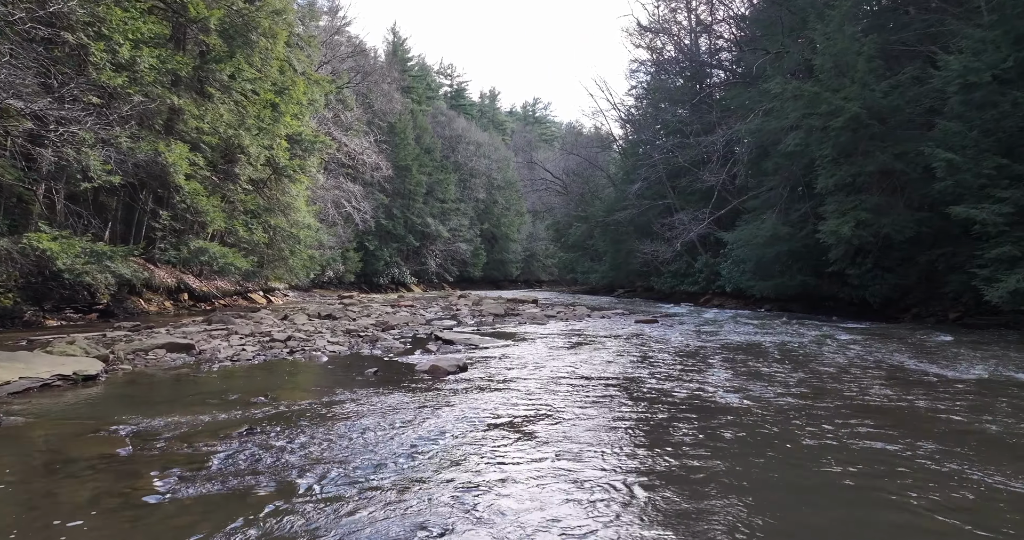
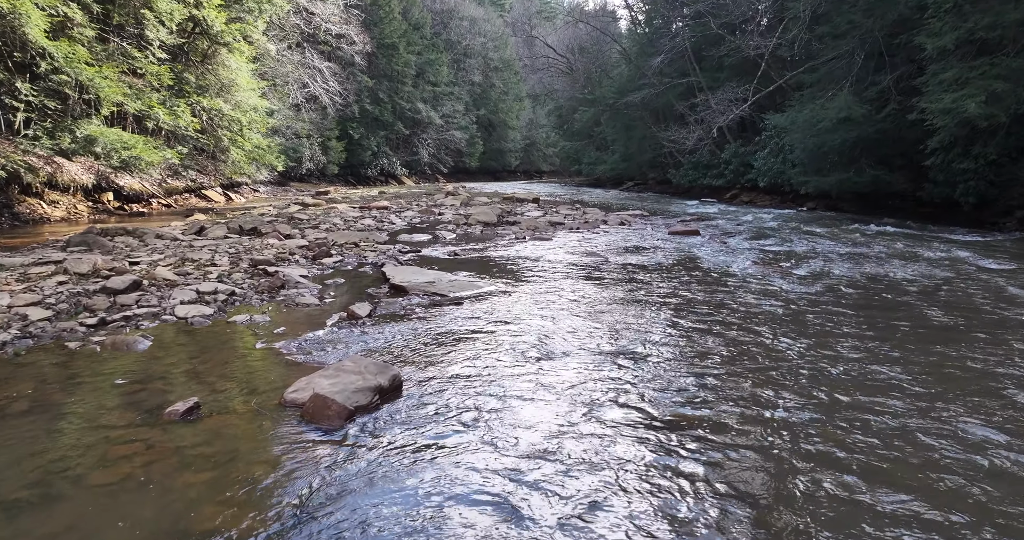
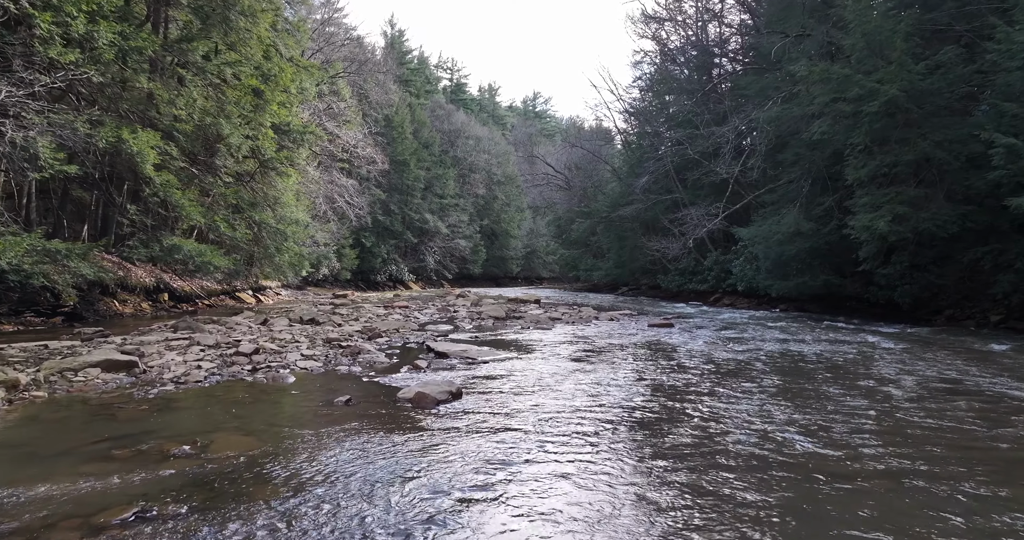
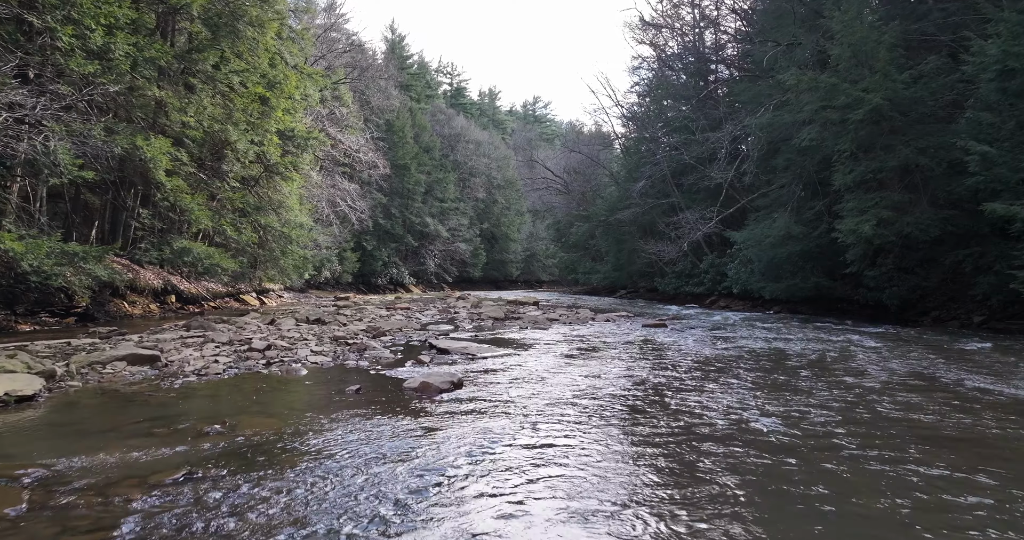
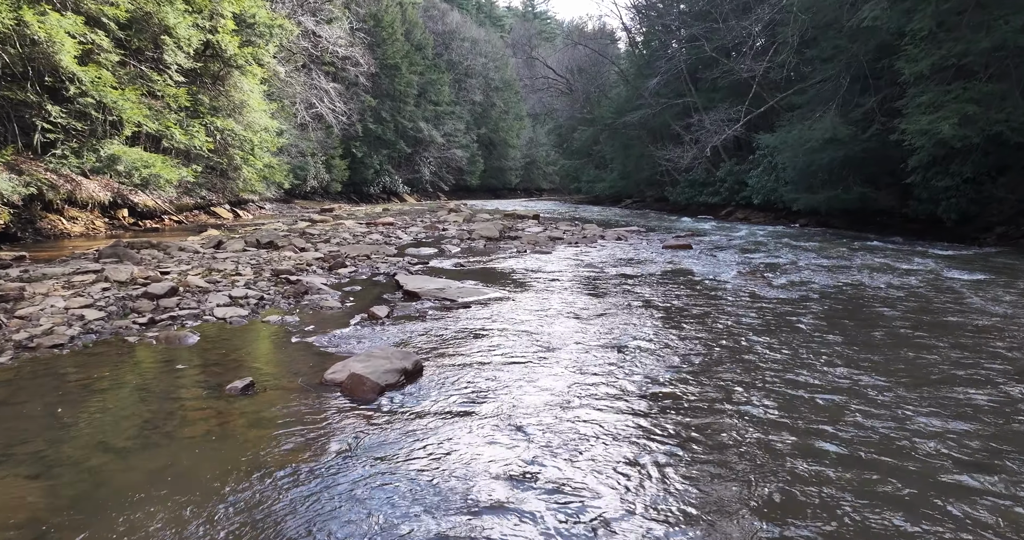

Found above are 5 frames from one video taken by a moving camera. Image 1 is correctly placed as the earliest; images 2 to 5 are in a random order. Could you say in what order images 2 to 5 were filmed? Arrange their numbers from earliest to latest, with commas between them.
4, 3, 5, 2
